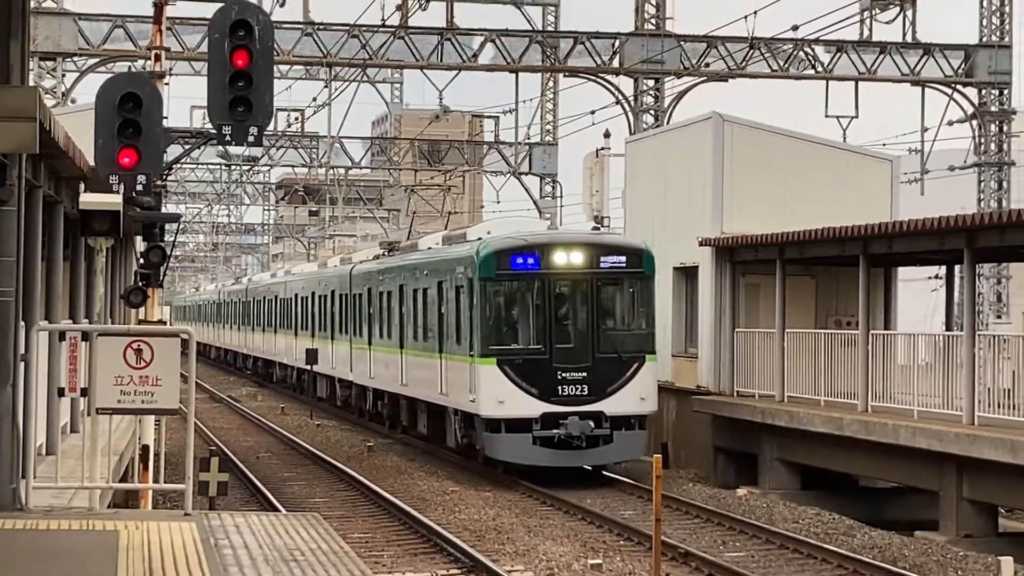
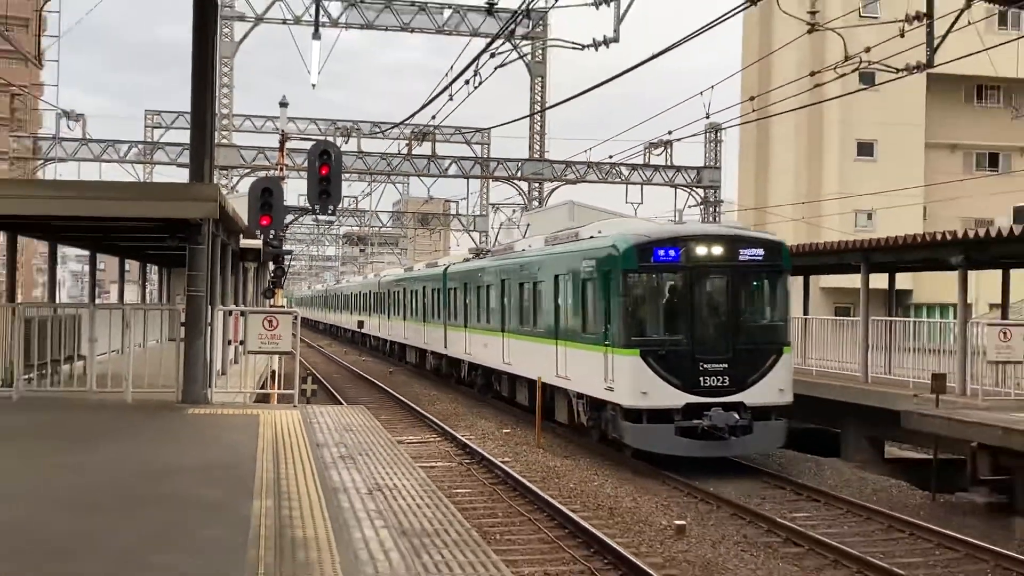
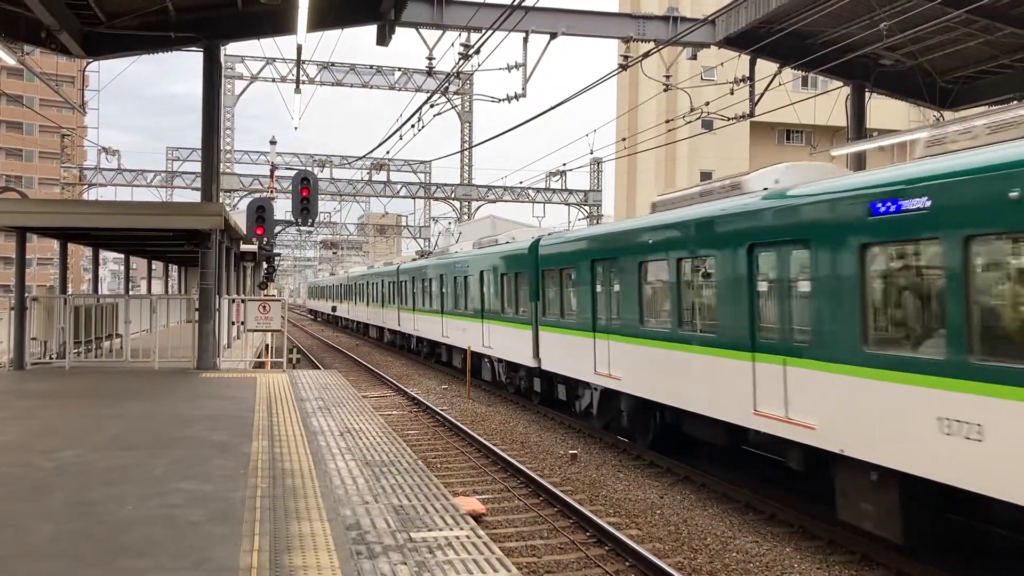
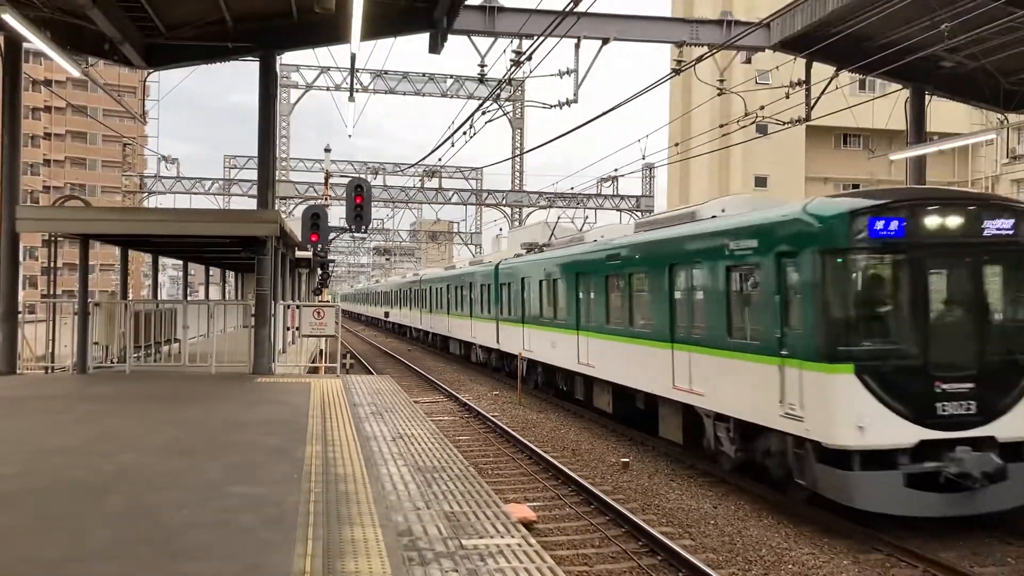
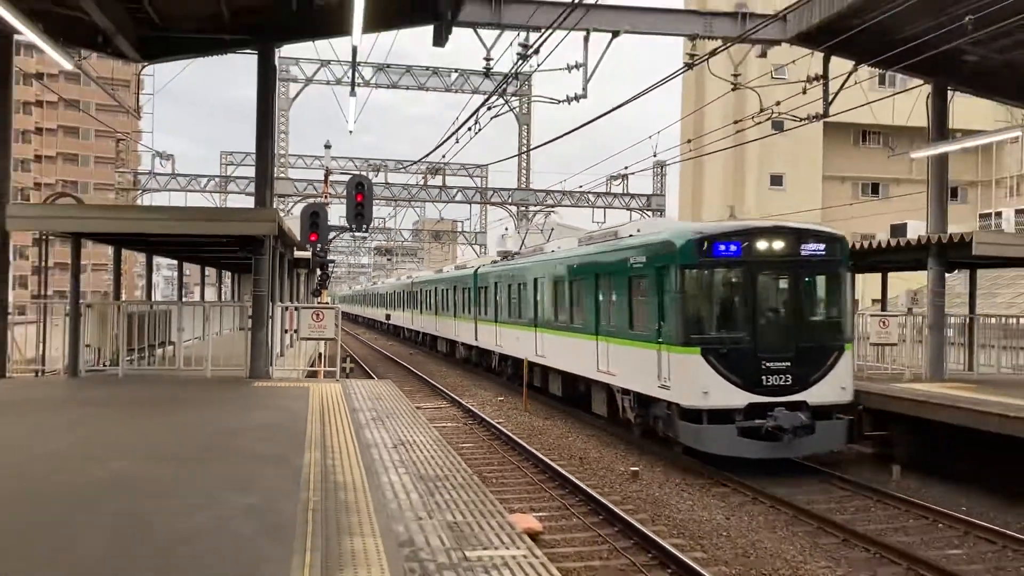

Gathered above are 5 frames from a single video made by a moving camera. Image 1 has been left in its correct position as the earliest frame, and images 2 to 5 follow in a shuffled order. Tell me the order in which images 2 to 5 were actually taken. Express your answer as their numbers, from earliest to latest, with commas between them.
2, 5, 4, 3
